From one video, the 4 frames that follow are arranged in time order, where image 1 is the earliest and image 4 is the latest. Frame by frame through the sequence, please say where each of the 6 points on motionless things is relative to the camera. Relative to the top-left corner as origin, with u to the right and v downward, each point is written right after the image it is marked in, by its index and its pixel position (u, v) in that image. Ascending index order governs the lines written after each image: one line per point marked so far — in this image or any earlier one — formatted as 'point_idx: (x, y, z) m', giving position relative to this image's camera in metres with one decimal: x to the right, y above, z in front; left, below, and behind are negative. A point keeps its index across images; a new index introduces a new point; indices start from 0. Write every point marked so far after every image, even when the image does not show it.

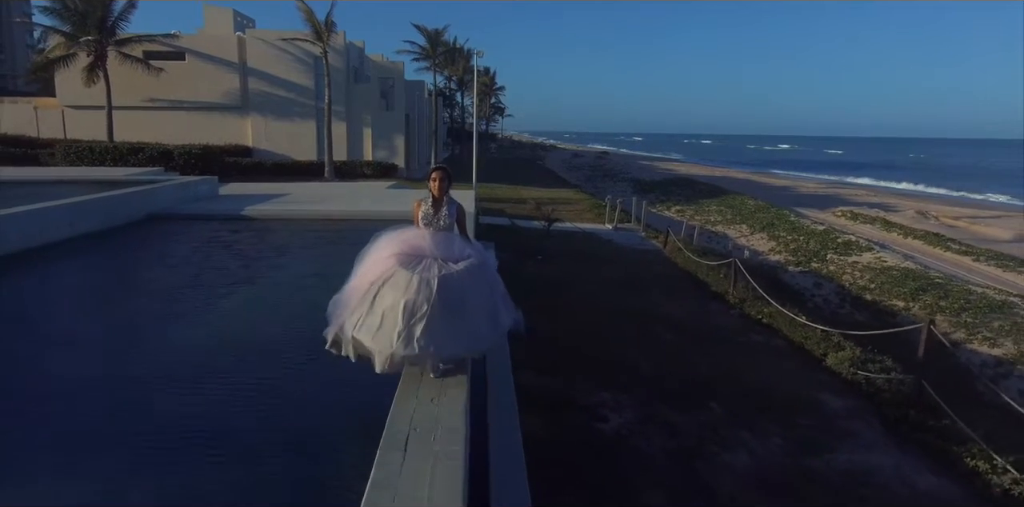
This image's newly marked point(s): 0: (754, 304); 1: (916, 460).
0: (+3.0, -0.6, +8.6) m
1: (+2.8, -1.4, +4.9) m
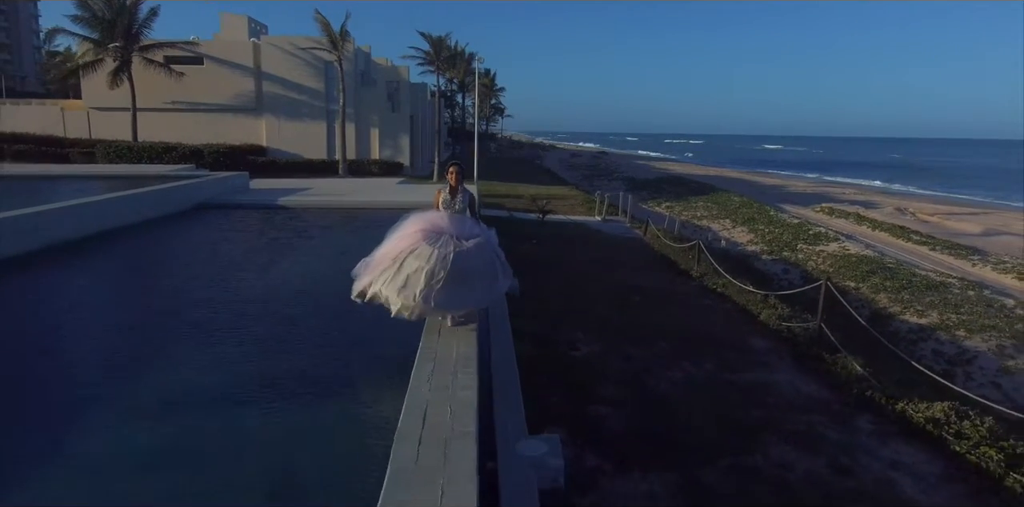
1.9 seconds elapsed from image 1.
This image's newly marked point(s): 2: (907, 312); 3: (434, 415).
0: (+2.9, -0.3, +10.2) m
1: (+2.8, -1.1, +6.5) m
2: (+6.7, -1.0, +11.9) m
3: (-0.4, -0.8, +3.8) m
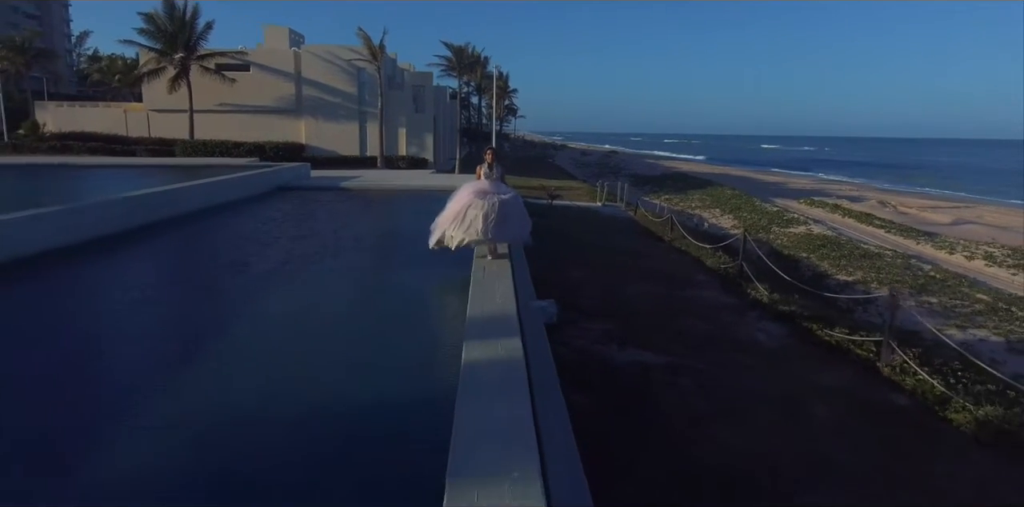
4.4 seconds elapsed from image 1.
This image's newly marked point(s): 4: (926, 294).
0: (+3.2, +0.3, +13.4) m
1: (+3.0, -0.5, +9.7) m
2: (+7.0, -0.4, +15.0) m
3: (-0.2, -0.2, +7.0) m
4: (+7.7, -0.8, +13.0) m
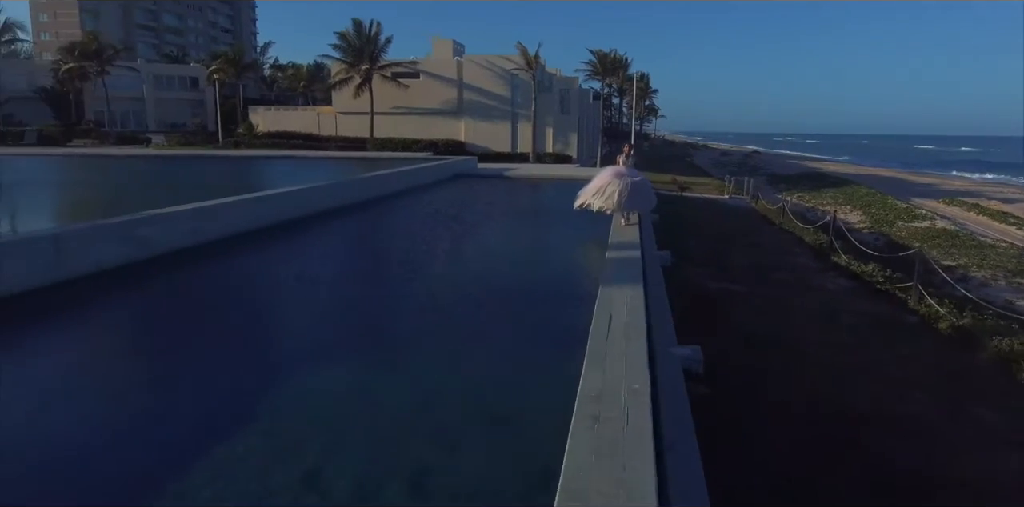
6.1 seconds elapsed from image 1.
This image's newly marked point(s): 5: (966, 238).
0: (+6.2, +0.7, +15.7) m
1: (+5.2, -0.1, +12.1) m
2: (+10.3, -0.1, +16.5) m
3: (+1.6, +0.3, +10.1) m
4: (+10.5, -0.5, +14.4) m
5: (+12.5, +0.4, +19.1) m
